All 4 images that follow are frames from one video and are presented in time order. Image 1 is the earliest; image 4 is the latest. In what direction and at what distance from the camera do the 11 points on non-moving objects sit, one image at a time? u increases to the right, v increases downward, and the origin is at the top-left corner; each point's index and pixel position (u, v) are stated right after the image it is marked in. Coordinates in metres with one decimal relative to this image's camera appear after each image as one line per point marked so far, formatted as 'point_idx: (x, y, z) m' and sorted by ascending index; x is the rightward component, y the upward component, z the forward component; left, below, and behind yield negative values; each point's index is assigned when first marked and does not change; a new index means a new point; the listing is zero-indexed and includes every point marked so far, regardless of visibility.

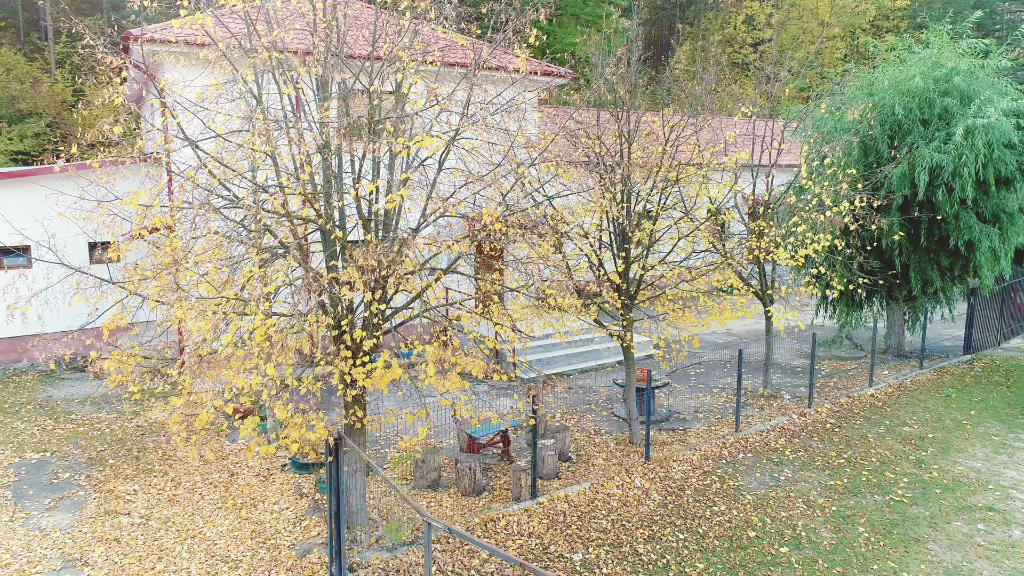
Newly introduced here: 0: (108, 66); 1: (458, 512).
0: (-3.3, +1.7, +5.0) m
1: (-0.6, -2.7, +7.6) m
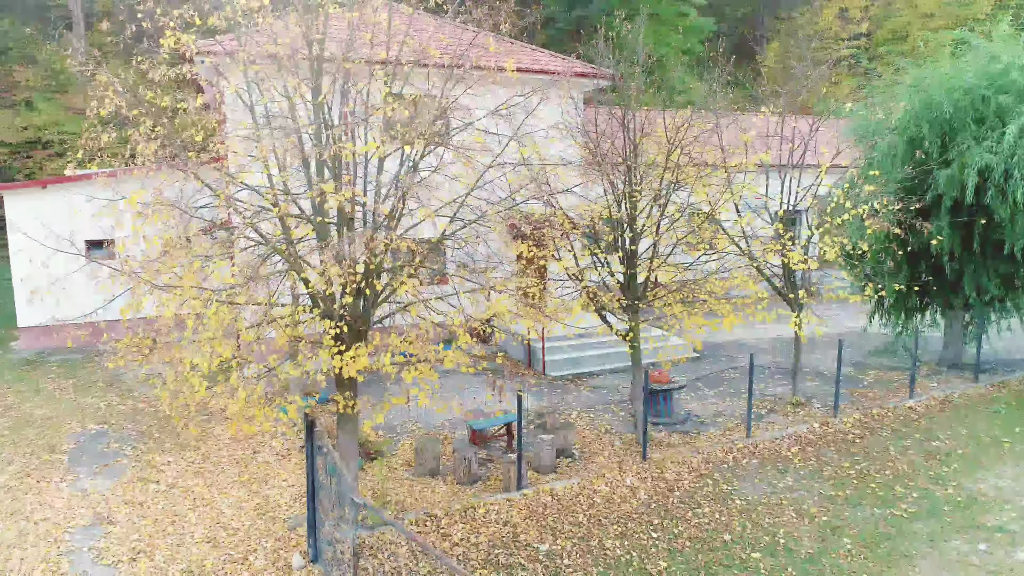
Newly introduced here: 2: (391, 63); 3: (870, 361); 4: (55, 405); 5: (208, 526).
0: (-3.7, +1.8, +5.7) m
1: (-0.8, -2.7, +8.0) m
2: (-1.4, +2.6, +7.1) m
3: (+8.2, -1.7, +14.4) m
4: (-9.1, -2.3, +12.6) m
5: (-3.6, -2.8, +7.5) m
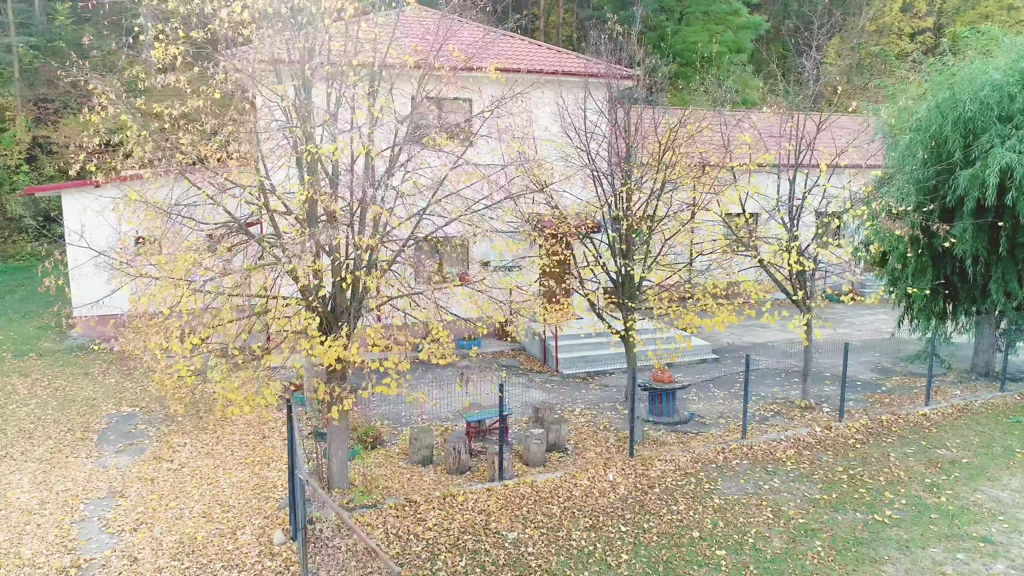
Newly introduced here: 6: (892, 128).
0: (-4.0, +1.9, +6.2) m
1: (-1.1, -2.6, +8.3) m
2: (-1.6, +2.6, +7.5) m
3: (+8.5, -1.7, +13.9) m
4: (-8.9, -2.2, +13.5) m
5: (-3.9, -2.7, +8.0) m
6: (+7.3, +3.1, +12.1) m
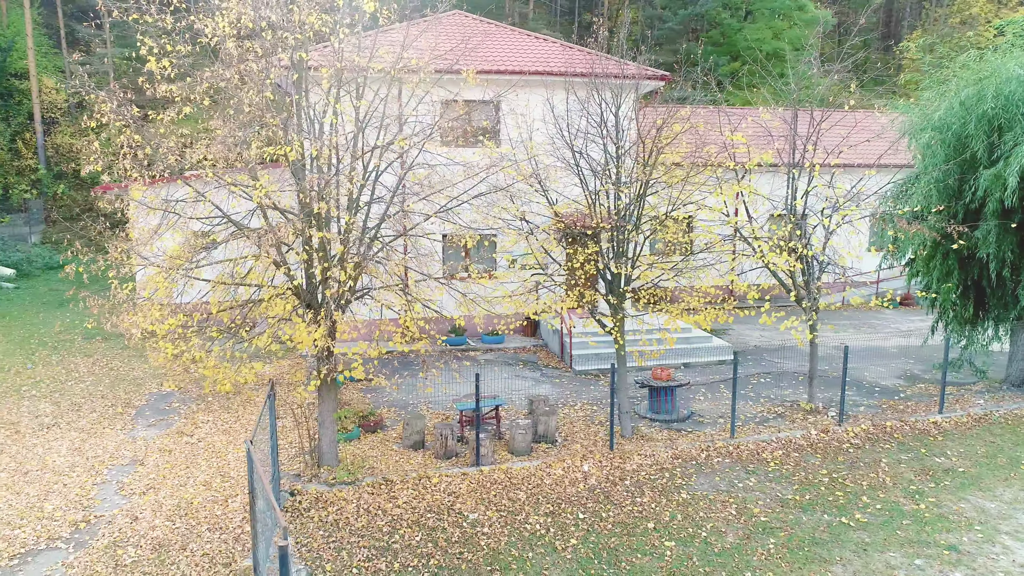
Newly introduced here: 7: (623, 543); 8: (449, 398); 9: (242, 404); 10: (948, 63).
0: (-4.5, +2.1, +7.0) m
1: (-1.4, -2.5, +8.8) m
2: (-1.9, +2.7, +8.0) m
3: (+8.7, -1.8, +13.4) m
4: (-8.6, -1.9, +14.8) m
5: (-4.2, -2.6, +8.8) m
6: (+7.4, +3.0, +11.6) m
7: (+1.2, -2.8, +6.8) m
8: (-1.2, -2.0, +11.6) m
9: (-5.2, -2.2, +12.0) m
10: (+8.6, +4.4, +12.5) m
